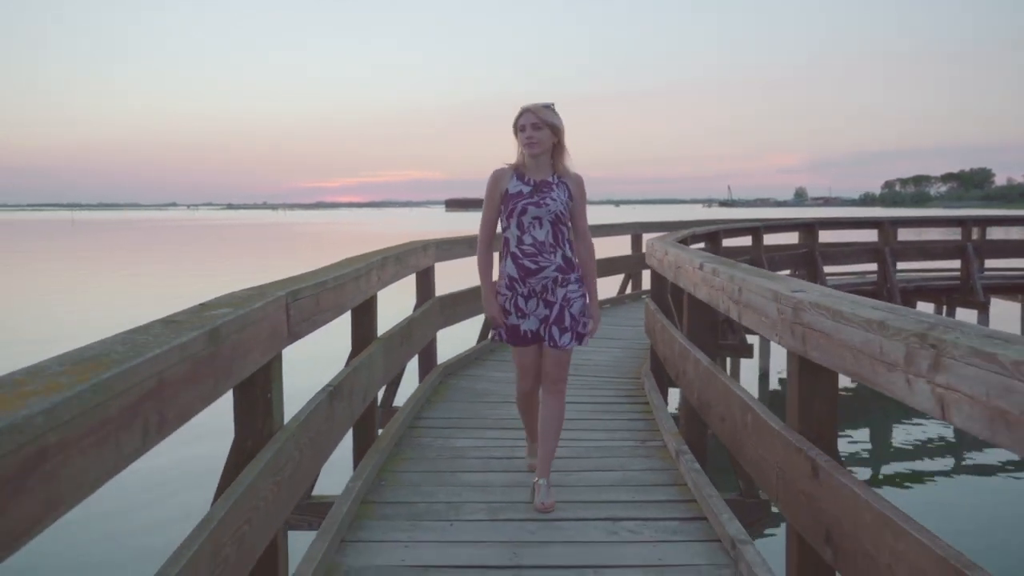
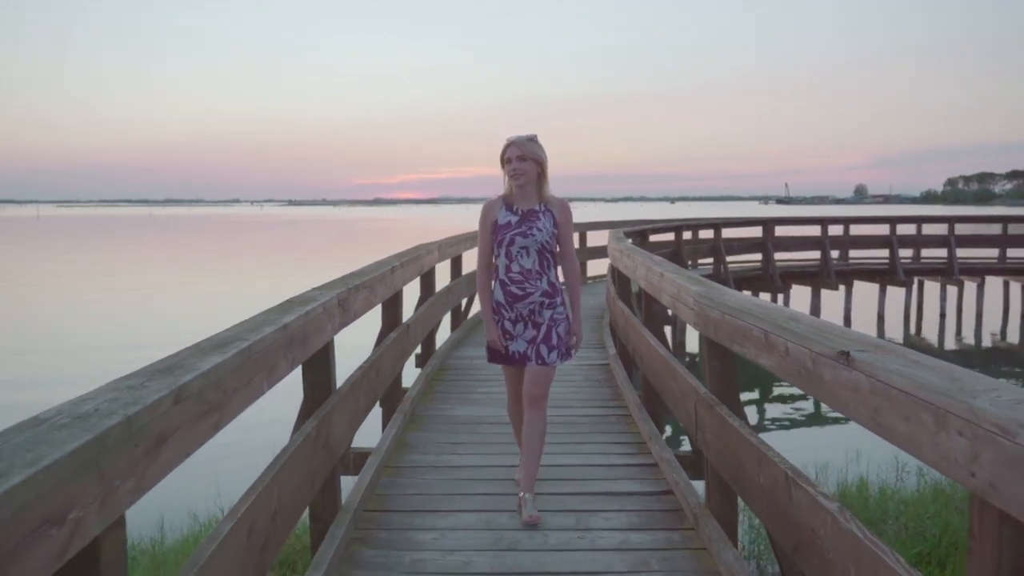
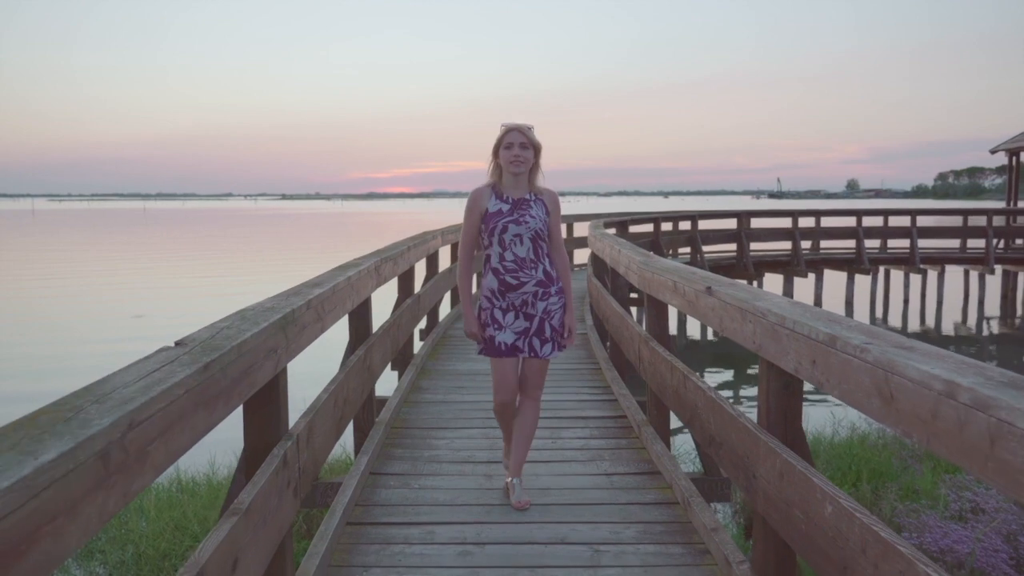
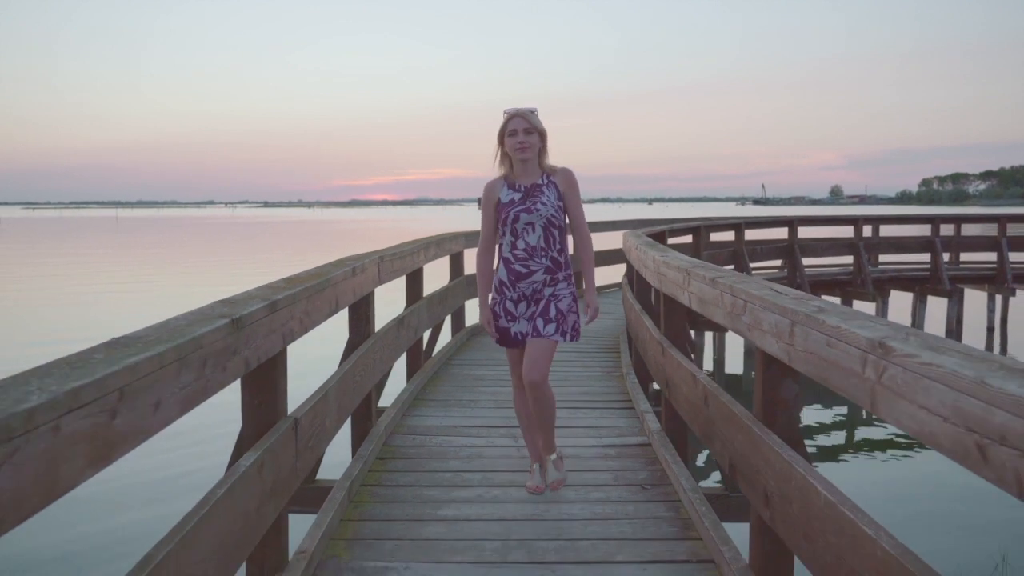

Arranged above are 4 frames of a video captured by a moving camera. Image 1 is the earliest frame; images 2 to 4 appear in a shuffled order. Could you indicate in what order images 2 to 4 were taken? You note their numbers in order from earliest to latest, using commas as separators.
4, 2, 3
